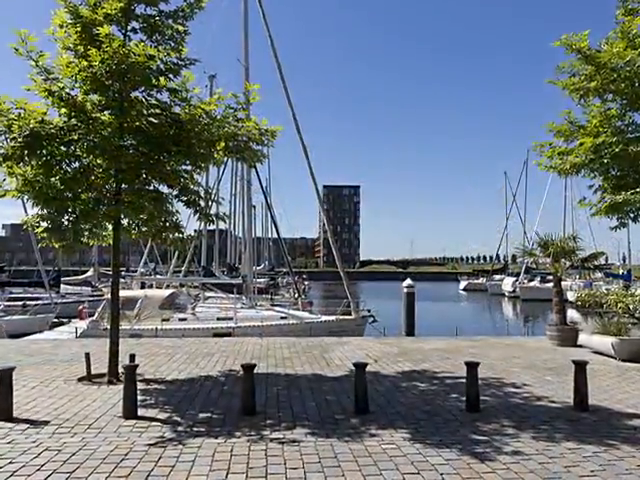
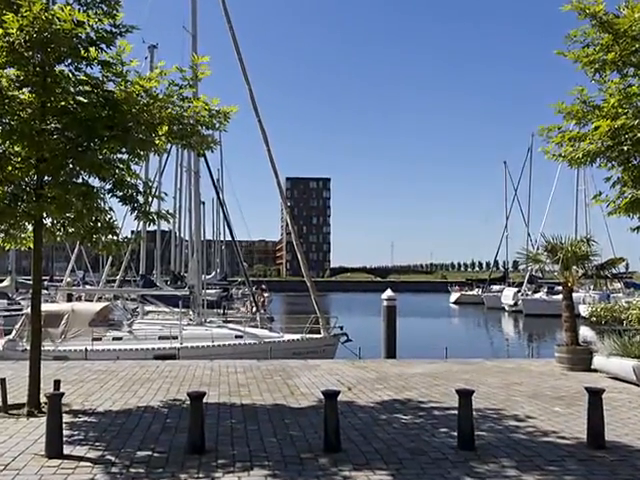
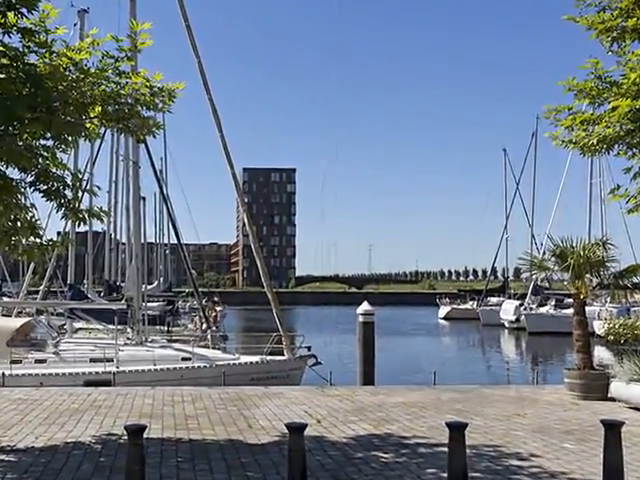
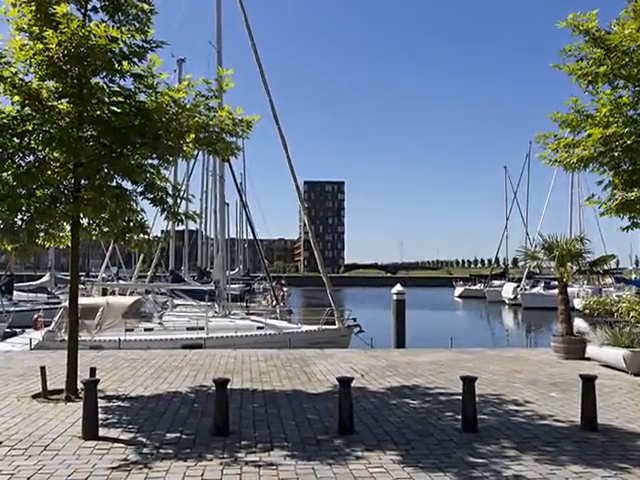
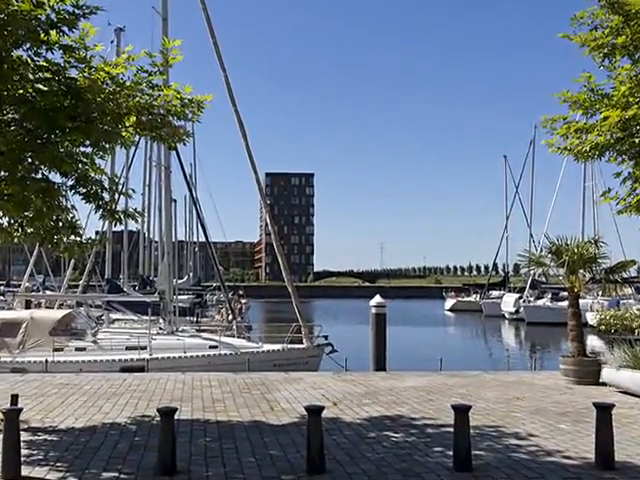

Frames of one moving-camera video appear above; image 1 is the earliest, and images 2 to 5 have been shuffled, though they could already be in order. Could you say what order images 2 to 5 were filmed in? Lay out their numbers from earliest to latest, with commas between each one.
4, 2, 5, 3
